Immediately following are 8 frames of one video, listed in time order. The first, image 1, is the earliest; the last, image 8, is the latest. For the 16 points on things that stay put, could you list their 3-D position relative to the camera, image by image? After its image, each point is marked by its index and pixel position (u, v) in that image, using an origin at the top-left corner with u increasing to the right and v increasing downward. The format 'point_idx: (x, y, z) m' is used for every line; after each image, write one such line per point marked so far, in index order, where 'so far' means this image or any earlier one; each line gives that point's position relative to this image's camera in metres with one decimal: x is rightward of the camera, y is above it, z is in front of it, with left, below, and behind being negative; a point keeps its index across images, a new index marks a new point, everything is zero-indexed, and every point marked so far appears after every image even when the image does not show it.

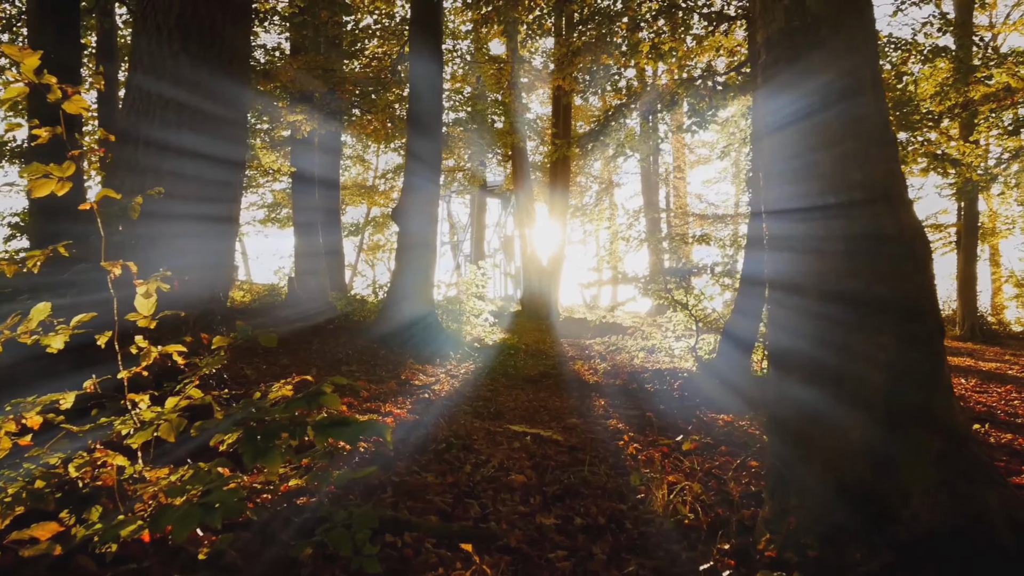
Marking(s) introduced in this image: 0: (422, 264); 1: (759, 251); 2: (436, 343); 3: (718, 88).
0: (-2.1, +0.5, +10.8) m
1: (+3.6, +0.5, +6.9) m
2: (-1.7, -1.3, +10.8) m
3: (+3.5, +3.4, +7.9) m
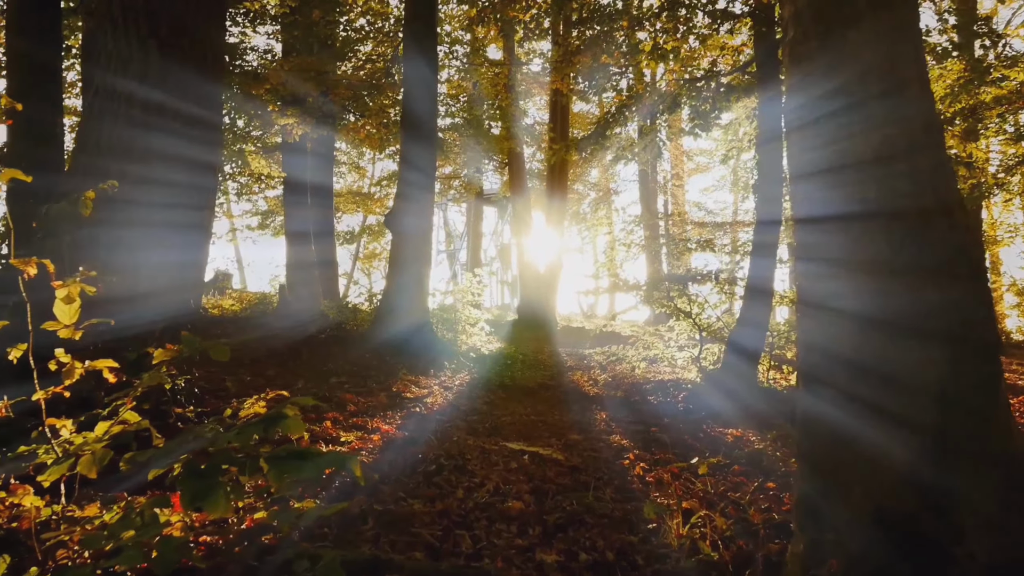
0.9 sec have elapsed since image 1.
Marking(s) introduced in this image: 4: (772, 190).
0: (-2.1, +0.3, +10.5) m
1: (+3.5, +0.4, +6.6) m
2: (-1.7, -1.4, +10.5) m
3: (+3.4, +3.2, +7.7) m
4: (+3.6, +1.3, +6.5) m
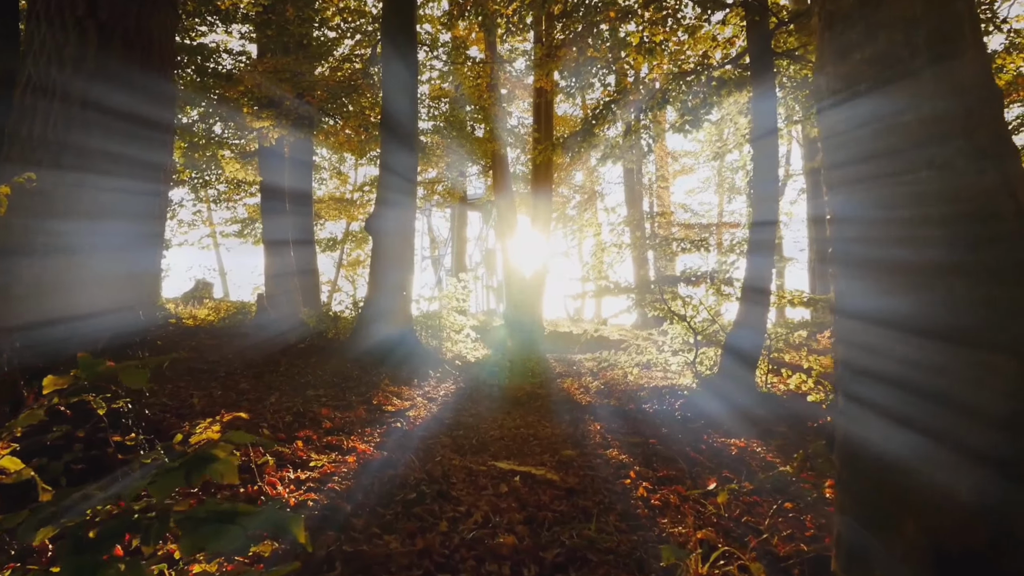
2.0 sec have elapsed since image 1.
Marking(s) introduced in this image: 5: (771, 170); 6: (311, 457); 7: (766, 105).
0: (-2.4, +0.2, +10.1) m
1: (+3.3, +0.4, +6.3) m
2: (-2.0, -1.6, +10.1) m
3: (+3.2, +3.2, +7.5) m
4: (+3.4, +1.3, +6.3) m
5: (+3.4, +1.5, +6.3) m
6: (-1.7, -1.5, +4.1) m
7: (+3.3, +2.4, +6.2) m
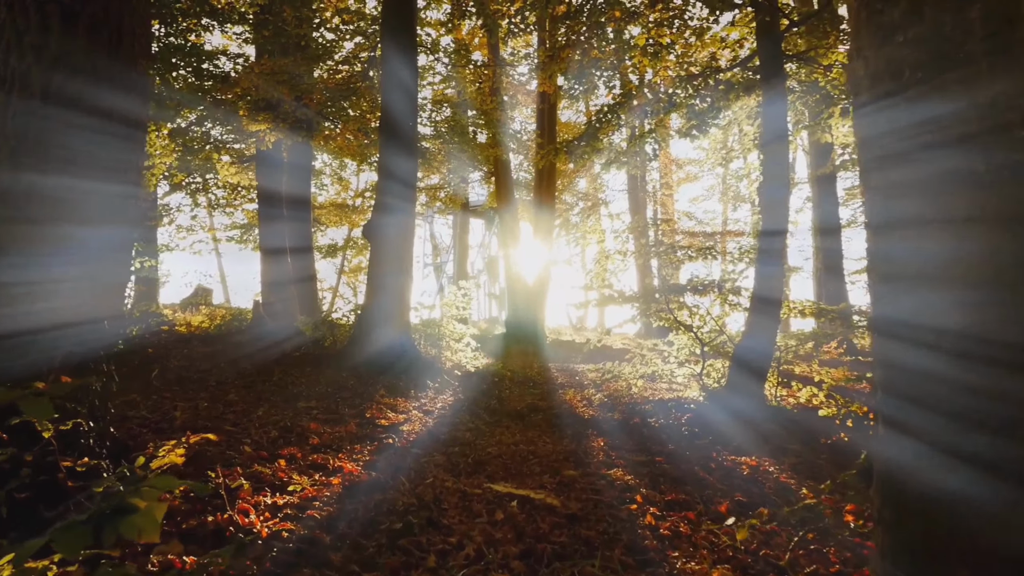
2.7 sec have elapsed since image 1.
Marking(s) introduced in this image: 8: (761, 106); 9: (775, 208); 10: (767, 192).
0: (-2.4, 0.0, +9.9) m
1: (+3.3, +0.3, +6.1) m
2: (-2.0, -1.7, +9.8) m
3: (+3.2, +3.1, +7.3) m
4: (+3.4, +1.2, +6.1) m
5: (+3.4, +1.4, +6.1) m
6: (-1.7, -1.5, +3.8) m
7: (+3.3, +2.2, +5.9) m
8: (+3.2, +2.3, +6.1) m
9: (+3.3, +1.0, +6.1) m
10: (+3.3, +1.2, +6.1) m
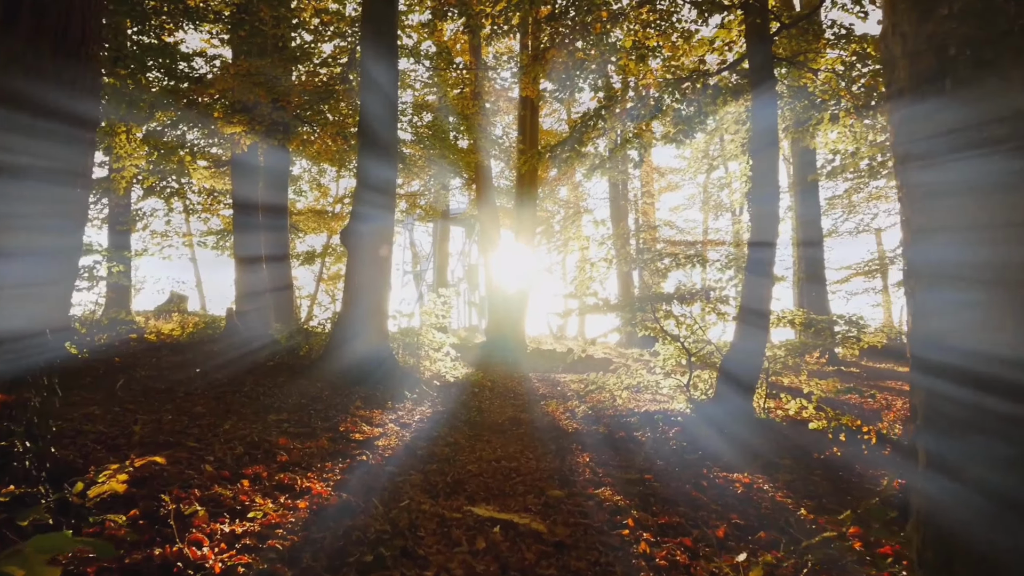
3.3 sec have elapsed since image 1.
0: (-2.8, -0.1, +9.5) m
1: (+3.1, +0.2, +6.0) m
2: (-2.4, -1.9, +9.5) m
3: (+2.9, +2.9, +7.2) m
4: (+3.2, +1.0, +6.0) m
5: (+3.2, +1.3, +6.0) m
6: (-1.9, -1.6, +3.5) m
7: (+3.1, +2.1, +5.9) m
8: (+3.0, +2.2, +6.0) m
9: (+3.1, +0.9, +6.0) m
10: (+3.1, +1.1, +6.0) m
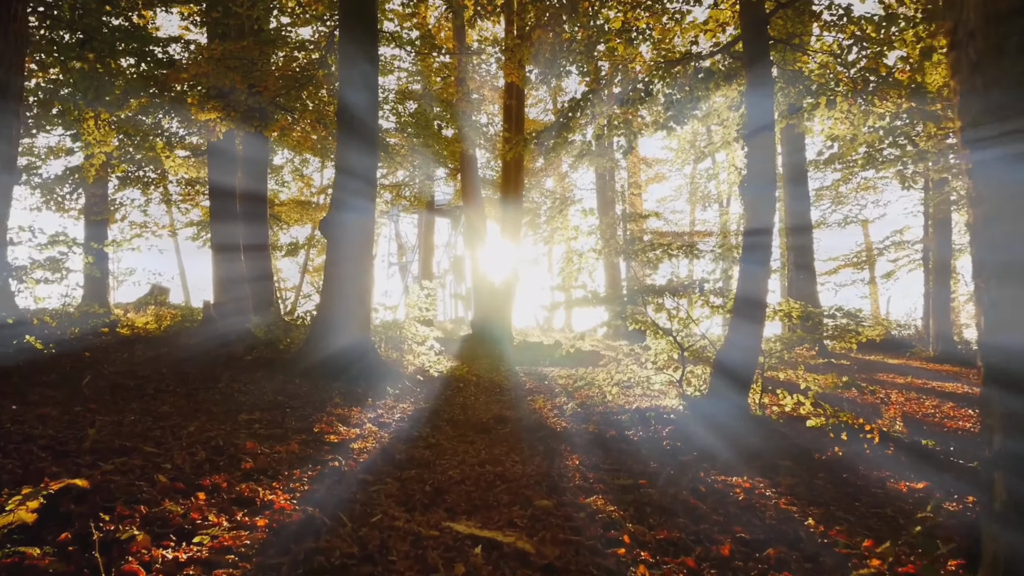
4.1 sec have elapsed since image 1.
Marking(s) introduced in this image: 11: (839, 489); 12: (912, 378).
0: (-3.1, 0.0, +9.1) m
1: (+2.9, +0.3, +5.7) m
2: (-2.7, -1.7, +9.1) m
3: (+2.7, +3.0, +6.9) m
4: (+3.0, +1.1, +5.7) m
5: (+3.0, +1.4, +5.7) m
6: (-2.0, -1.5, +3.1) m
7: (+2.9, +2.2, +5.6) m
8: (+2.8, +2.3, +5.7) m
9: (+3.0, +1.0, +5.7) m
10: (+2.9, +1.2, +5.8) m
11: (+2.8, -1.7, +4.0) m
12: (+8.1, -1.8, +9.6) m
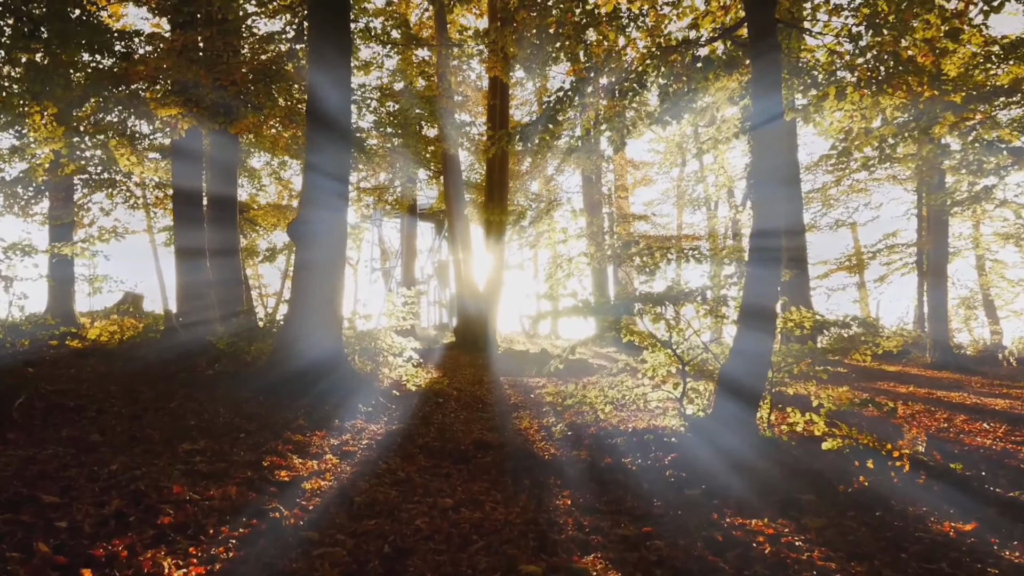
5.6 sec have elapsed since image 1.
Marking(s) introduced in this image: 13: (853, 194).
0: (-3.4, -0.1, +8.3) m
1: (+2.7, +0.2, +5.1) m
2: (-3.0, -1.9, +8.3) m
3: (+2.4, +3.0, +6.3) m
4: (+2.8, +1.0, +5.1) m
5: (+2.8, +1.3, +5.1) m
6: (-2.1, -1.6, +2.4) m
7: (+2.7, +2.1, +5.0) m
8: (+2.6, +2.2, +5.2) m
9: (+2.7, +0.9, +5.1) m
10: (+2.7, +1.1, +5.2) m
11: (+2.6, -1.8, +3.4) m
12: (+7.7, -1.9, +9.2) m
13: (+9.9, +2.7, +13.8) m
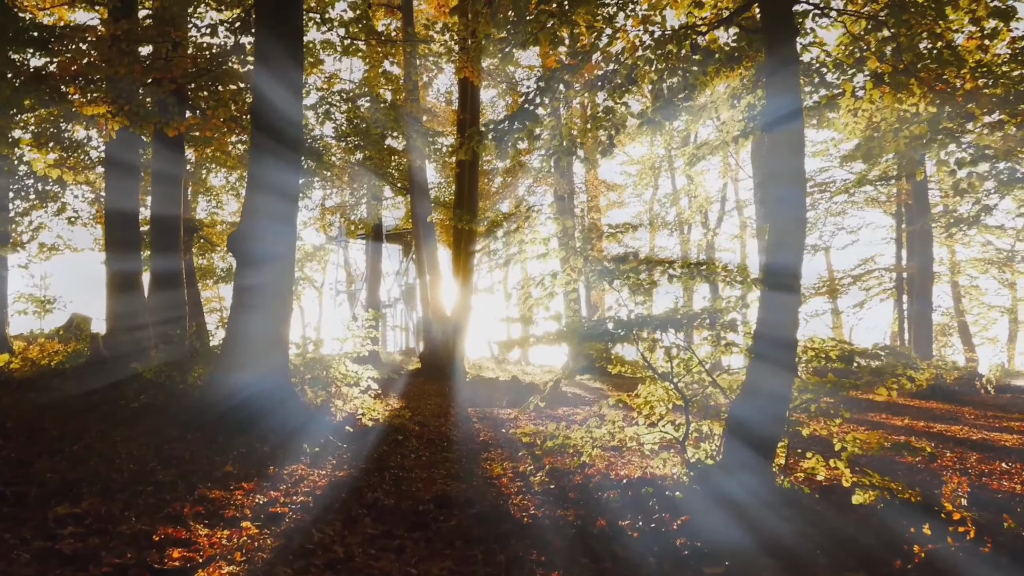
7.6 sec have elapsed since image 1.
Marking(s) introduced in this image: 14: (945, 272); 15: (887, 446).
0: (-3.8, -0.4, +7.1) m
1: (+2.5, 0.0, +4.4) m
2: (-3.4, -2.2, +7.0) m
3: (+2.1, +2.7, +5.7) m
4: (+2.5, +0.8, +4.4) m
5: (+2.6, +1.1, +4.4) m
6: (-2.2, -1.6, +1.2) m
7: (+2.5, +1.9, +4.4) m
8: (+2.3, +2.0, +4.5) m
9: (+2.5, +0.7, +4.4) m
10: (+2.5, +0.9, +4.5) m
11: (+2.5, -1.9, +2.6) m
12: (+7.2, -2.4, +8.6) m
13: (+9.1, +2.0, +13.6) m
14: (+11.6, +0.4, +12.7) m
15: (+3.5, -1.5, +4.5) m
